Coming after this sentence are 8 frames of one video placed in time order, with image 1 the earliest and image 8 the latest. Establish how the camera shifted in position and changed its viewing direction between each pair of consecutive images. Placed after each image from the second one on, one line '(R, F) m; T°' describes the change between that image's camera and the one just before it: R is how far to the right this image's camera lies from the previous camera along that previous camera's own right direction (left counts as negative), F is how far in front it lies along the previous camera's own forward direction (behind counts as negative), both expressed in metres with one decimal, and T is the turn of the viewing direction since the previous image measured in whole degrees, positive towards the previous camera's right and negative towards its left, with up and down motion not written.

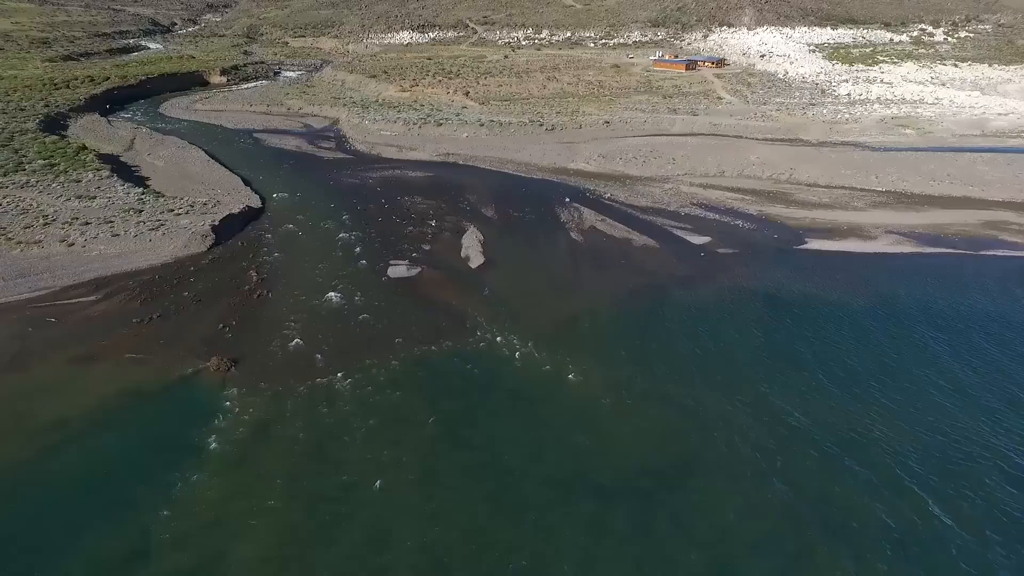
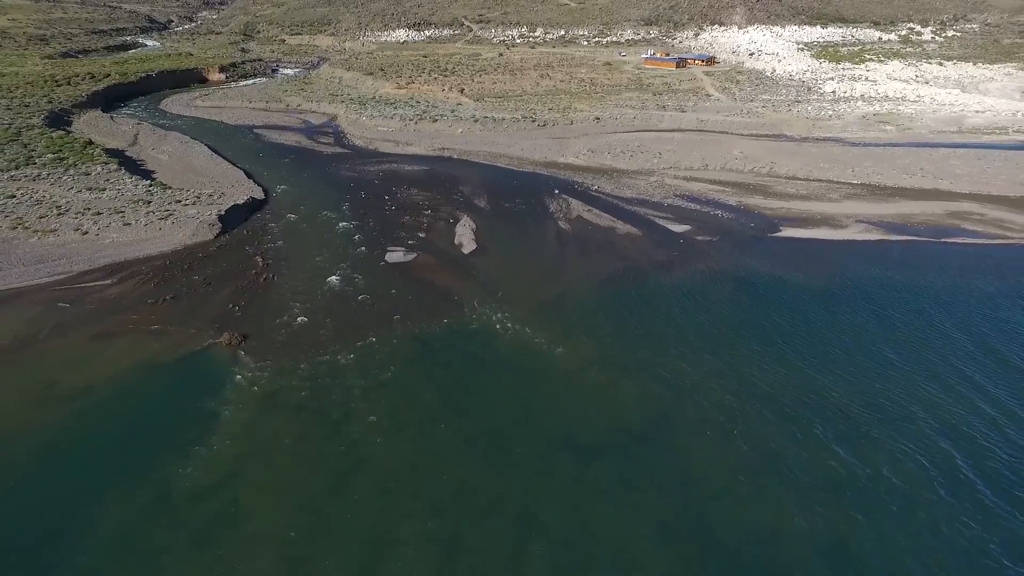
(+0.2, -1.3) m; 0°
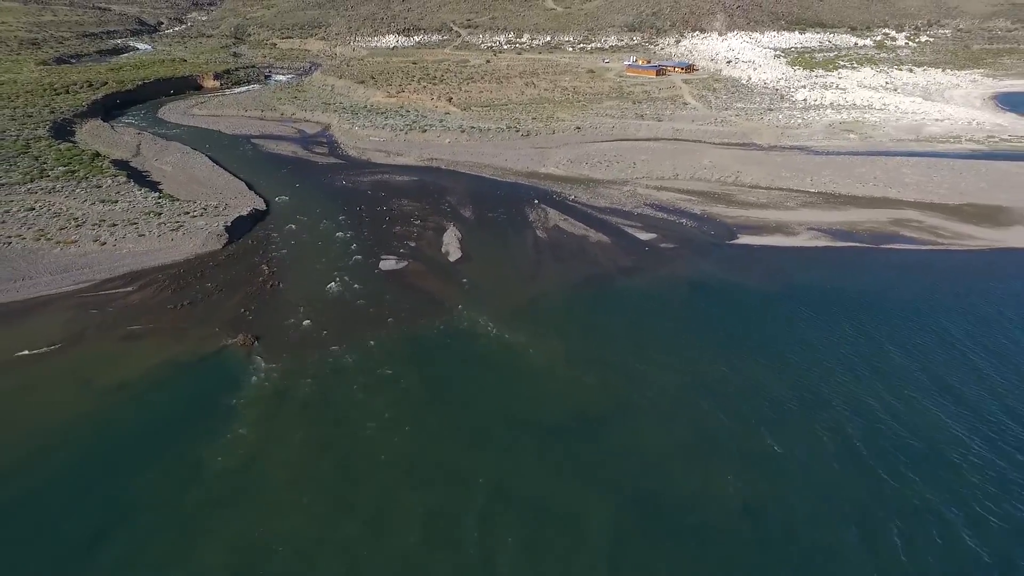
(+0.4, -2.4) m; +1°
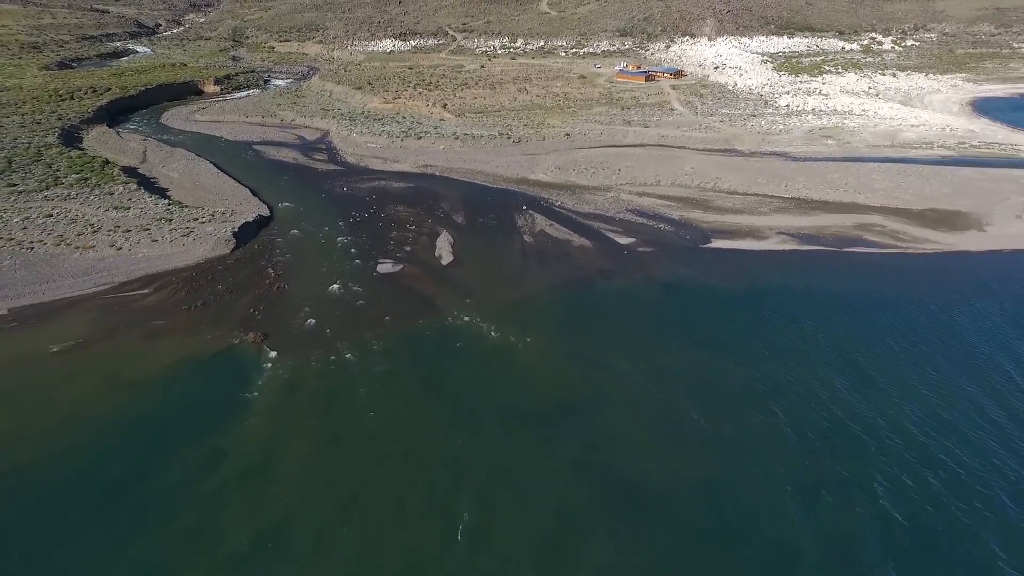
(+0.4, -1.9) m; 0°
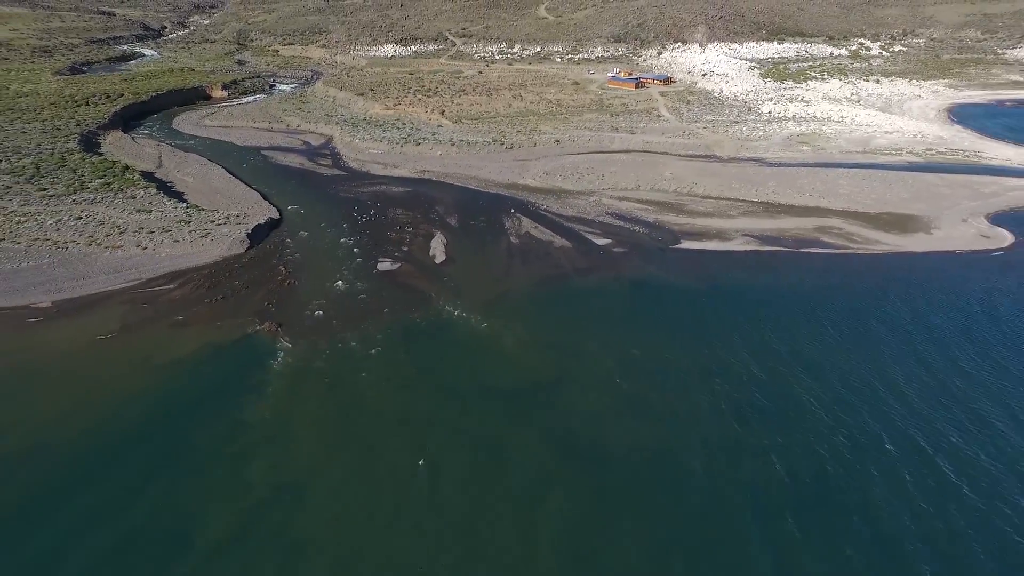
(+0.7, -2.9) m; 0°
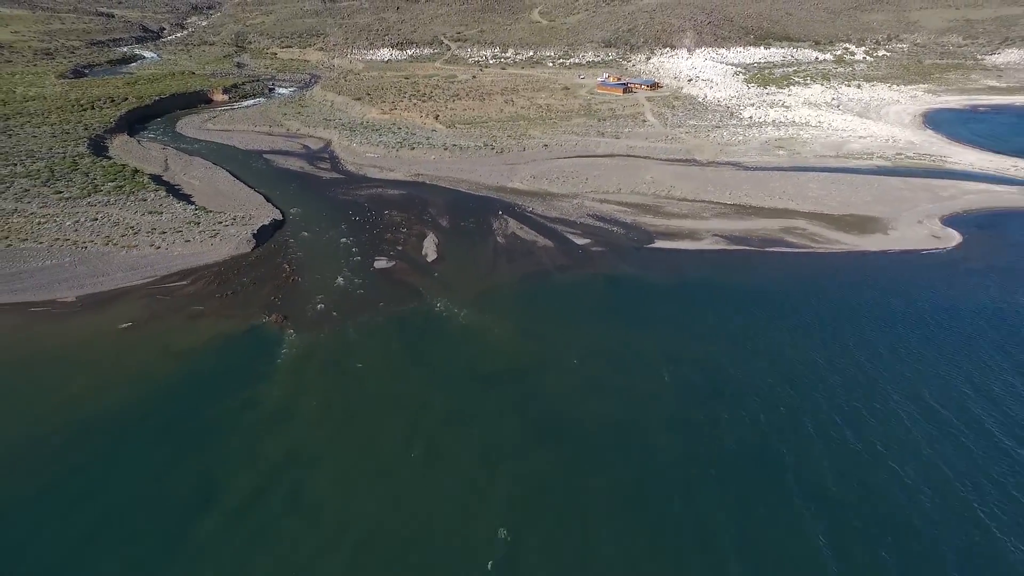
(+0.5, -2.5) m; 0°
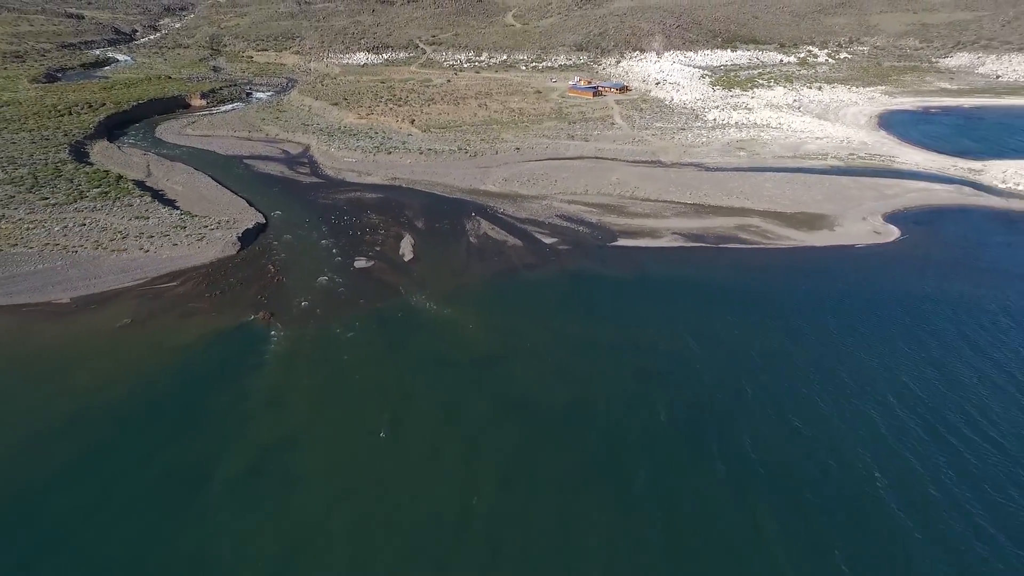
(+0.4, -2.2) m; +2°
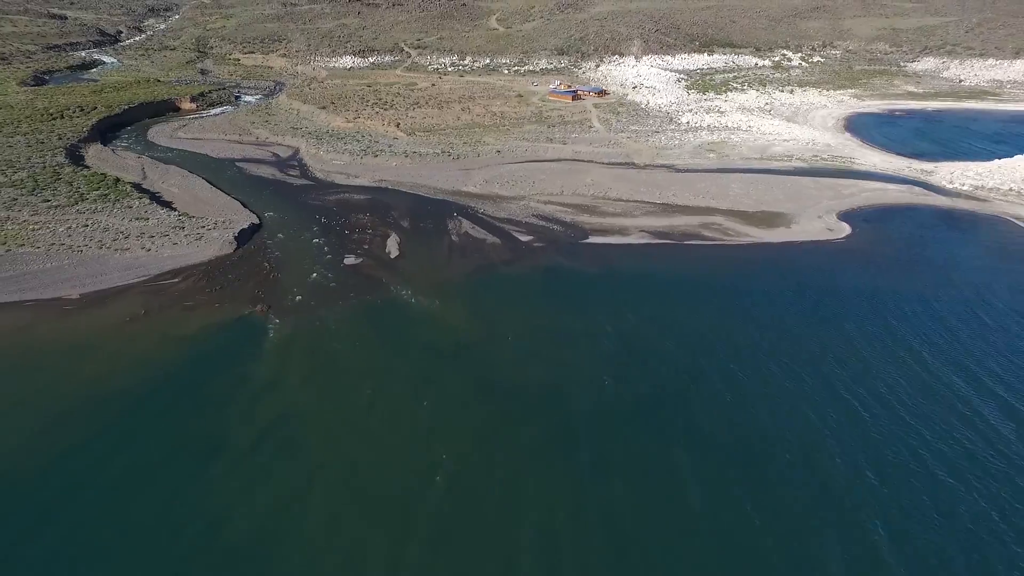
(+0.5, -2.7) m; +1°
